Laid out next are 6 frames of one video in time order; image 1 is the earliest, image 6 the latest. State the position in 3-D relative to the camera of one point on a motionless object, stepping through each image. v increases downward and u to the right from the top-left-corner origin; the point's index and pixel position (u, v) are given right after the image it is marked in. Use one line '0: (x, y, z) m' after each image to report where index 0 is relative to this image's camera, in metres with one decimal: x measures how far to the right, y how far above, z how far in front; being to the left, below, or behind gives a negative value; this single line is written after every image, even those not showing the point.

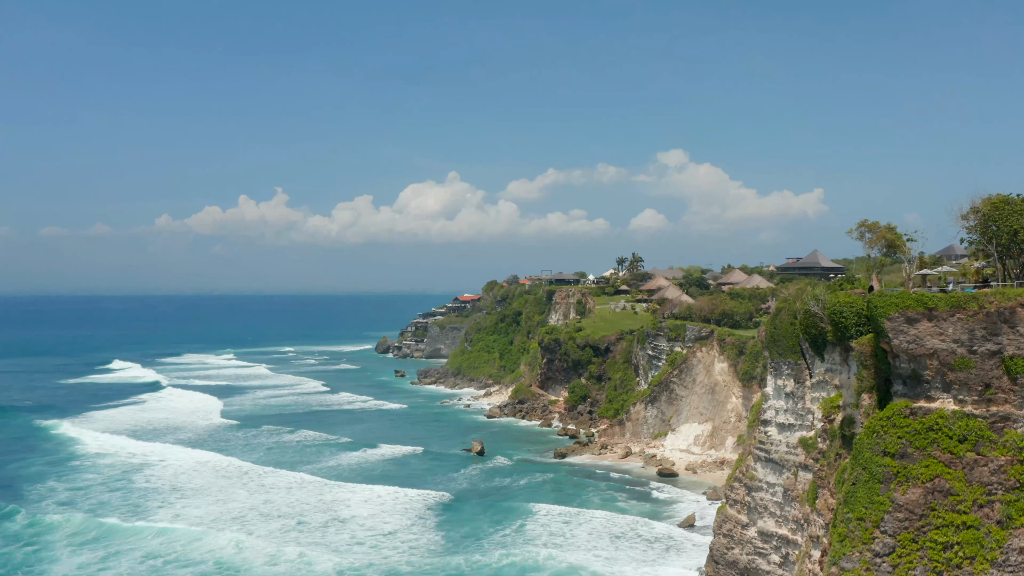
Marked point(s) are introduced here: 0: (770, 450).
0: (+6.9, -4.3, +19.9) m
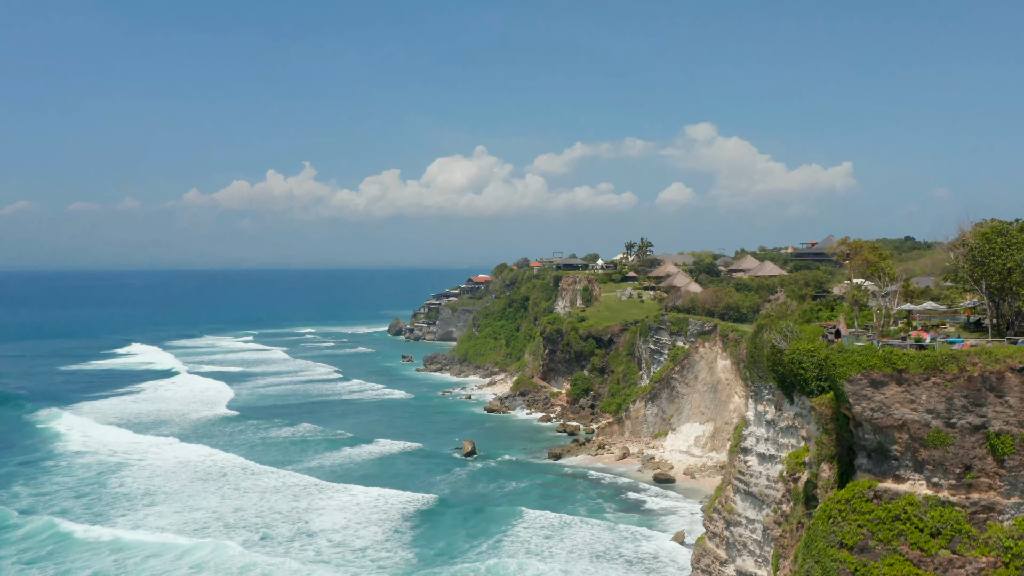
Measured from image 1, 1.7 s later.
0: (+5.8, -4.7, +18.0) m
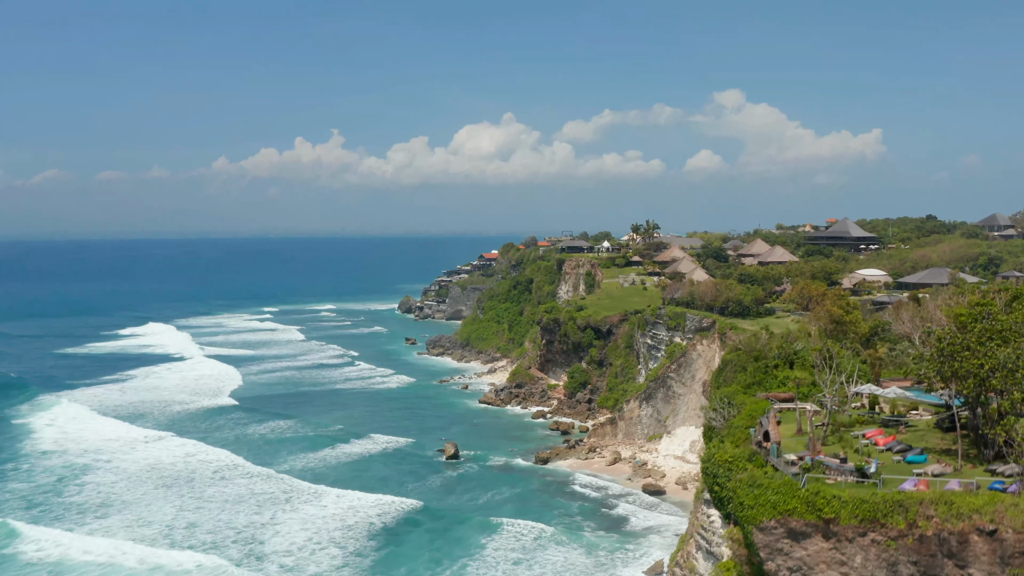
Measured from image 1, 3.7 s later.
0: (+4.2, -5.4, +15.8) m
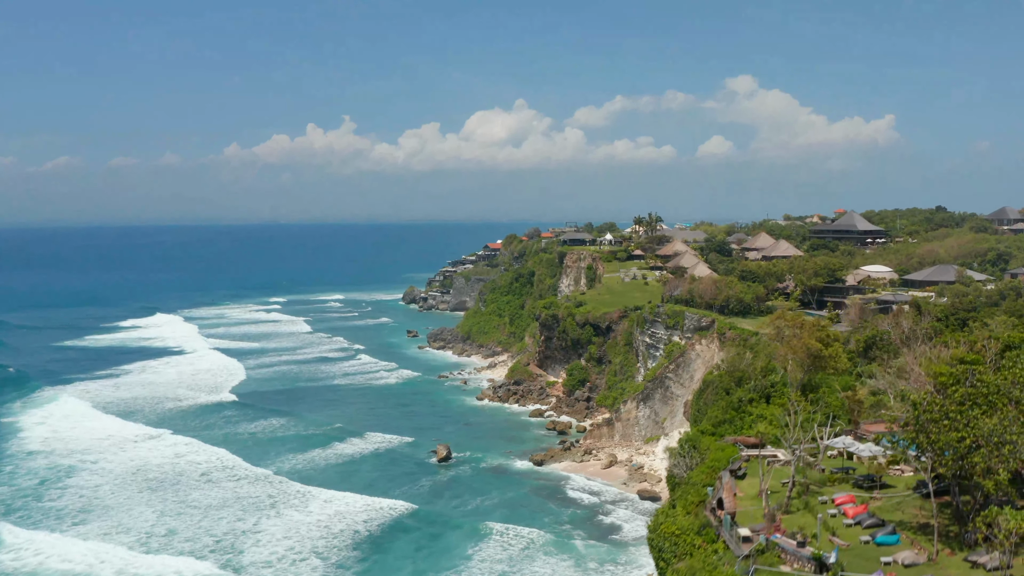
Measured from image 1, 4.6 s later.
0: (+3.6, -5.7, +15.0) m
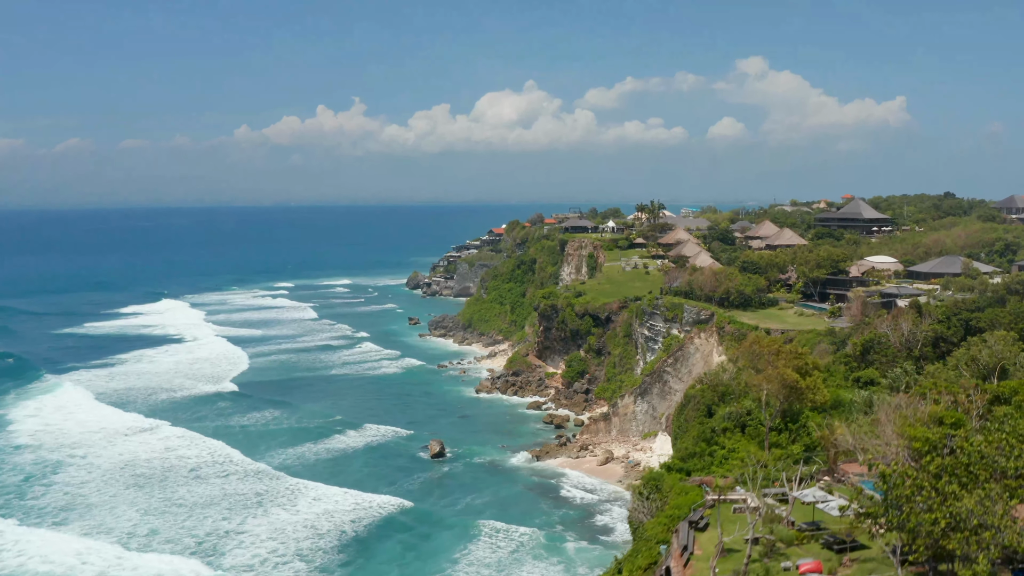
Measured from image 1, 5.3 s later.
0: (+3.0, -5.9, +14.3) m
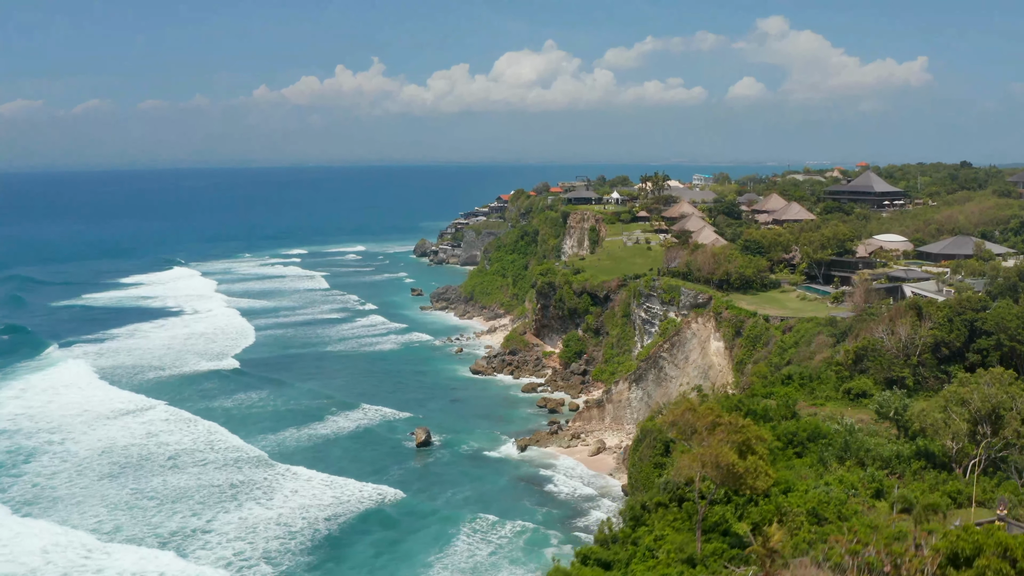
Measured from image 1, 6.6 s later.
0: (+1.9, -6.3, +13.0) m
